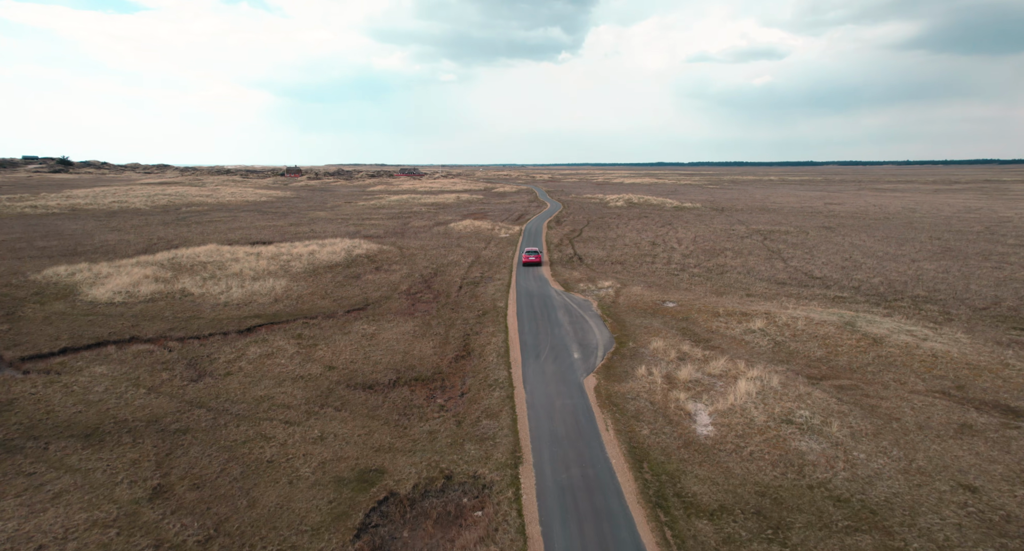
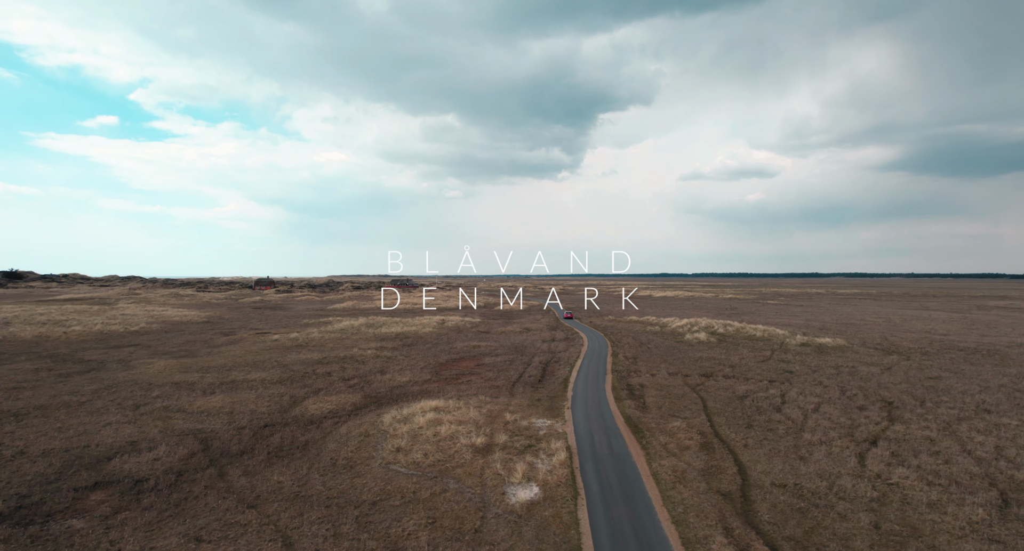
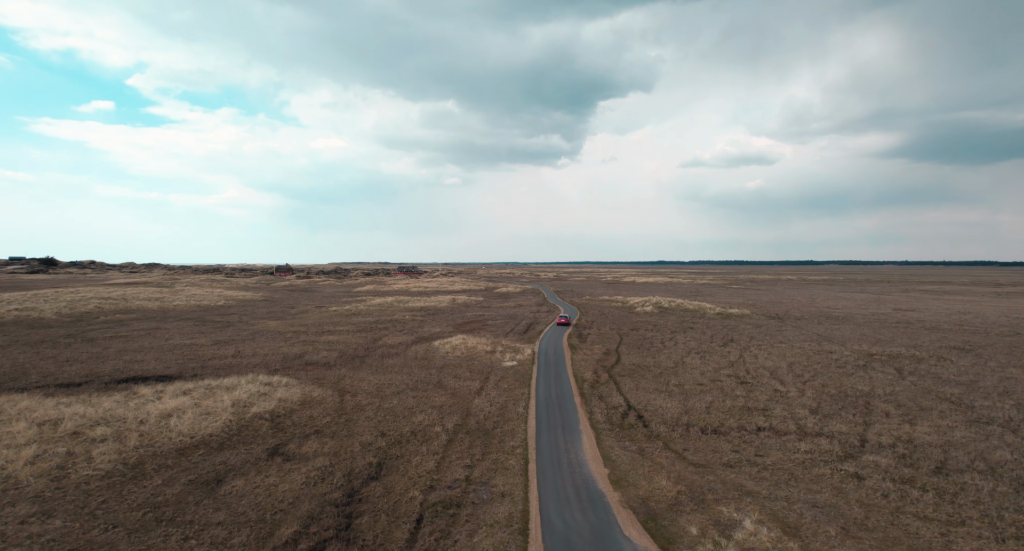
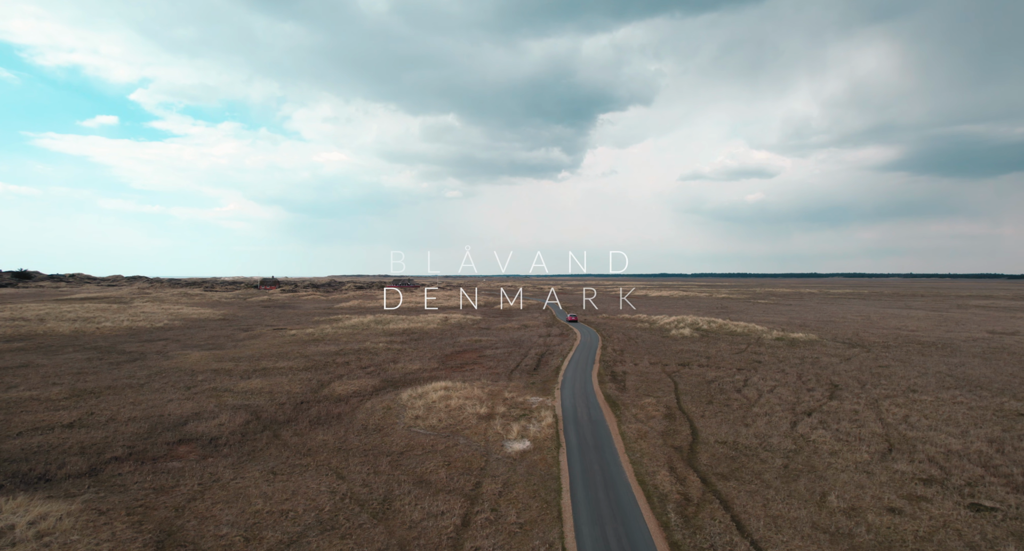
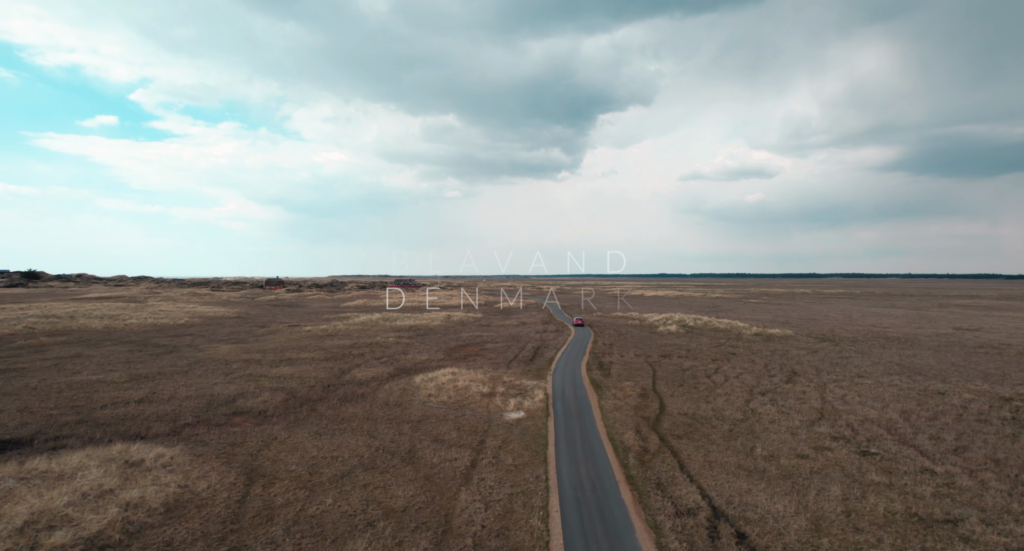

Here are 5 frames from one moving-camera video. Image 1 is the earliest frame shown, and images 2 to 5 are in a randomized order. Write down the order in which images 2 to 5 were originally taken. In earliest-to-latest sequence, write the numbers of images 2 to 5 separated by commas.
3, 5, 4, 2
